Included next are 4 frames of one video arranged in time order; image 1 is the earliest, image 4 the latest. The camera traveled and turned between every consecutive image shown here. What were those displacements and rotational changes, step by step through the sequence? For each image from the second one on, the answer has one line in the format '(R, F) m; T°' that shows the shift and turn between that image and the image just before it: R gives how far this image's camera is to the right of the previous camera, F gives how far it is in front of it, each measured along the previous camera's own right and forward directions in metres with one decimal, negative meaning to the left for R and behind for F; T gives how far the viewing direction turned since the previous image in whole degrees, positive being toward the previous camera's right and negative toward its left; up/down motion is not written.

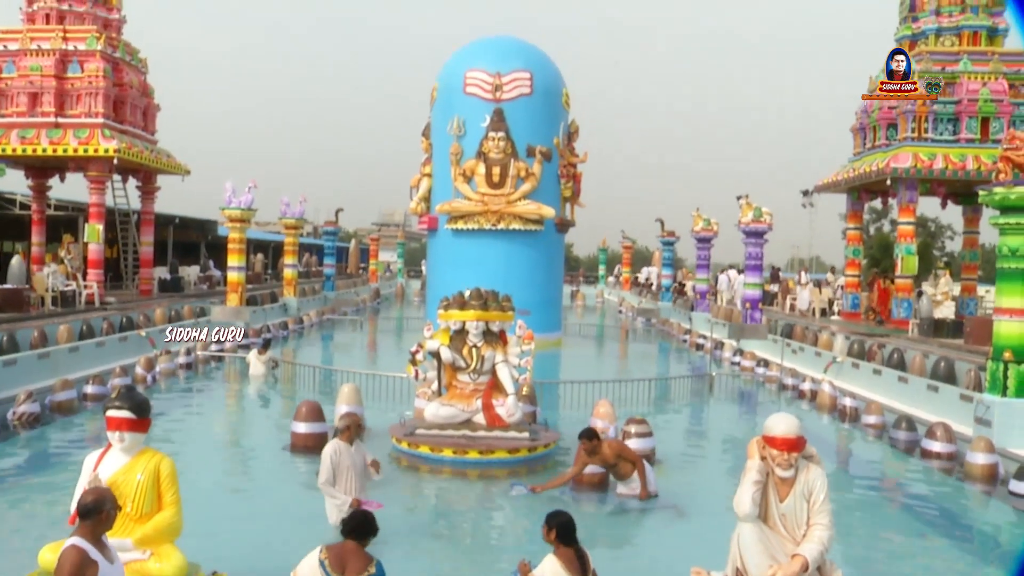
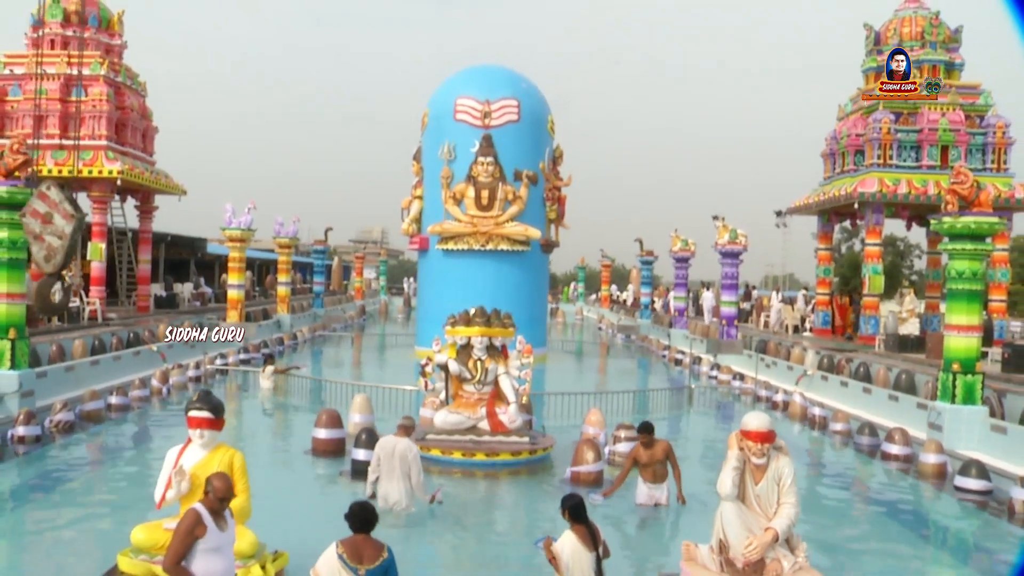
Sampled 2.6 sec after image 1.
(-0.3, -0.9) m; +2°
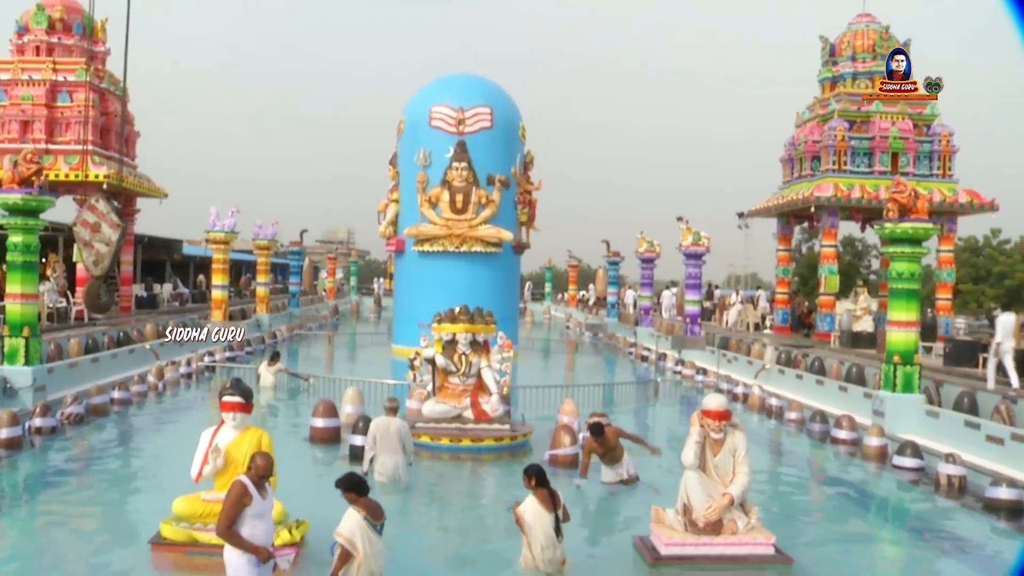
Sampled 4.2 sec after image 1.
(-0.2, -0.9) m; +2°
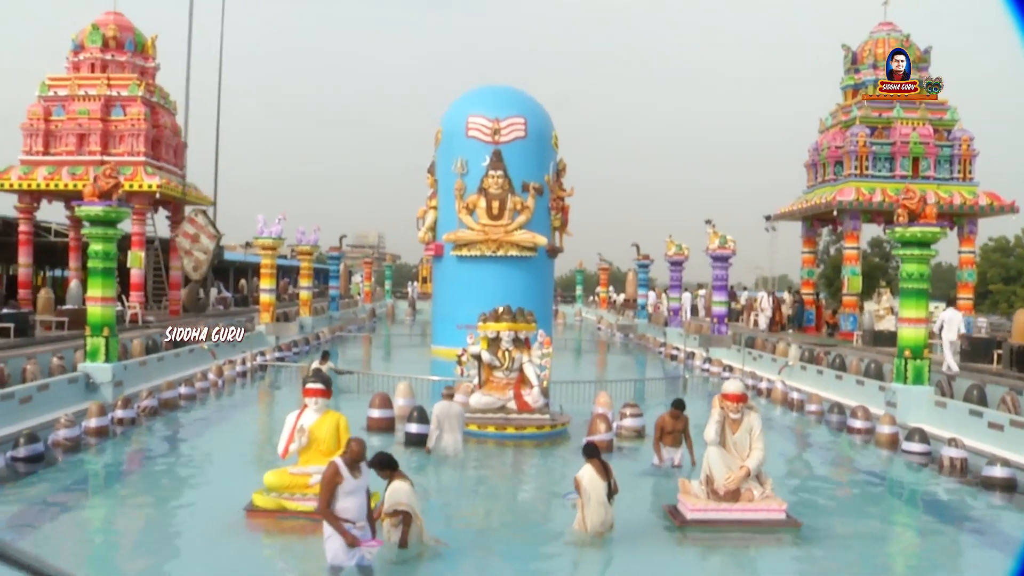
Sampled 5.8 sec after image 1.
(-0.1, -1.0) m; -2°
